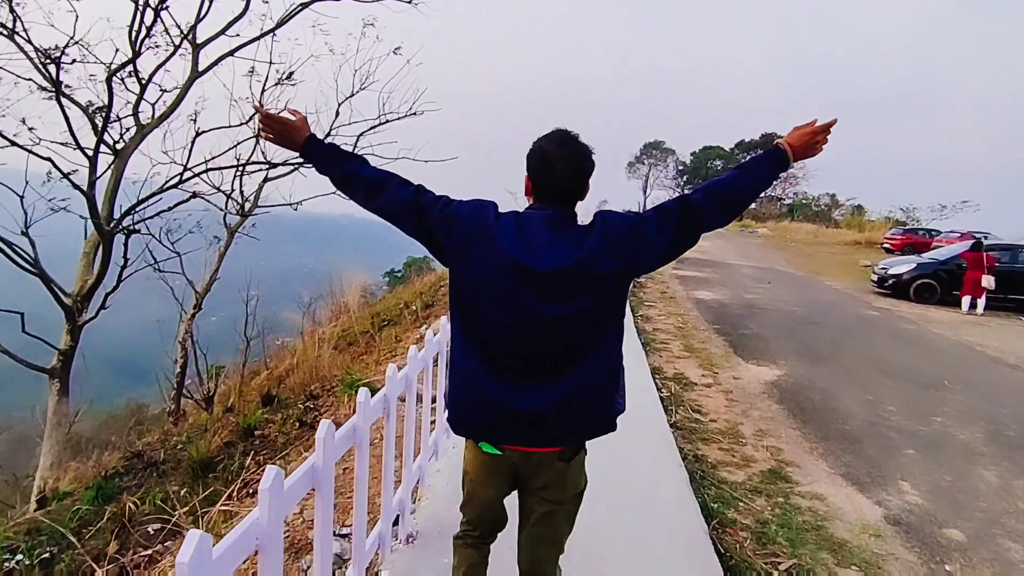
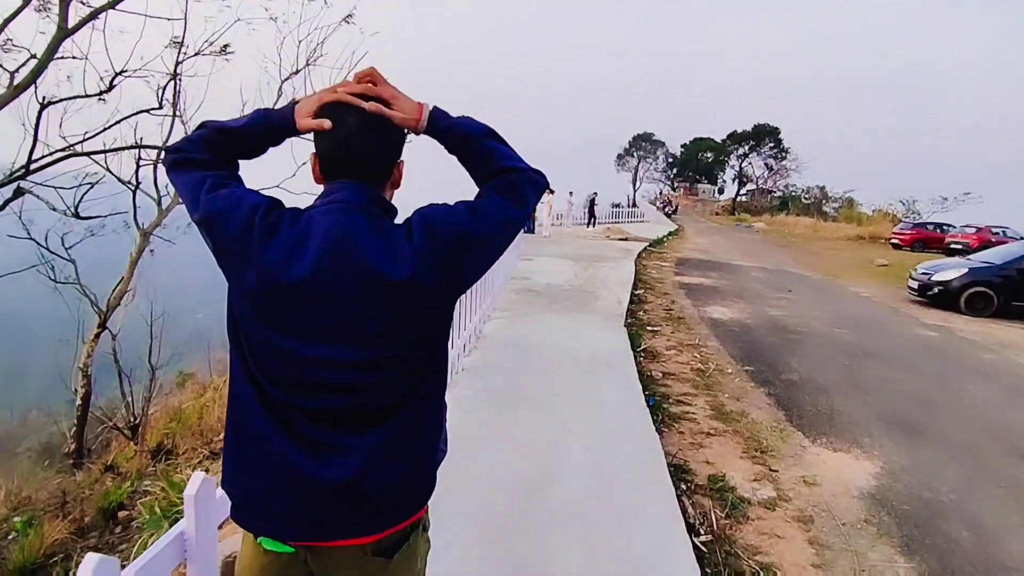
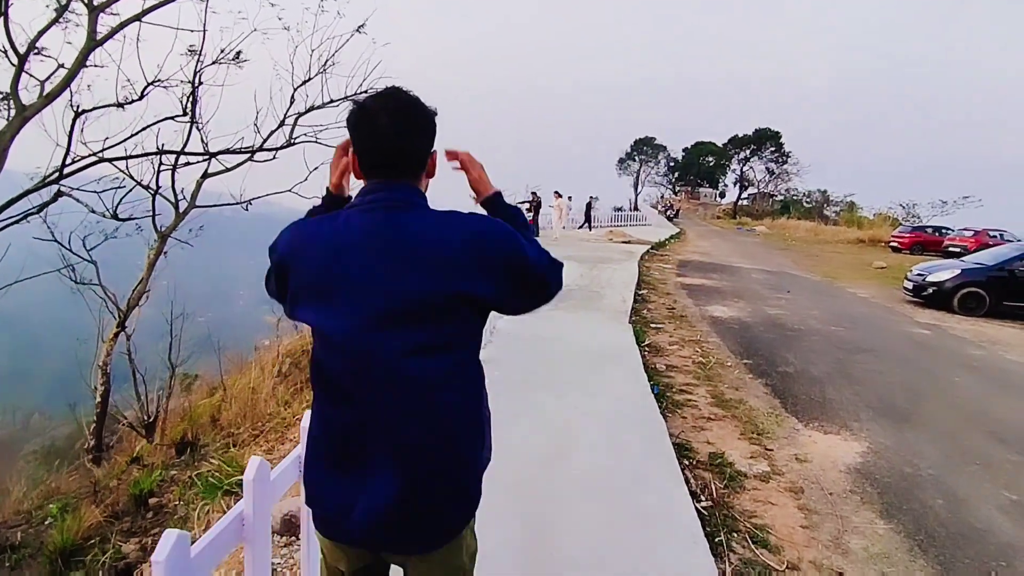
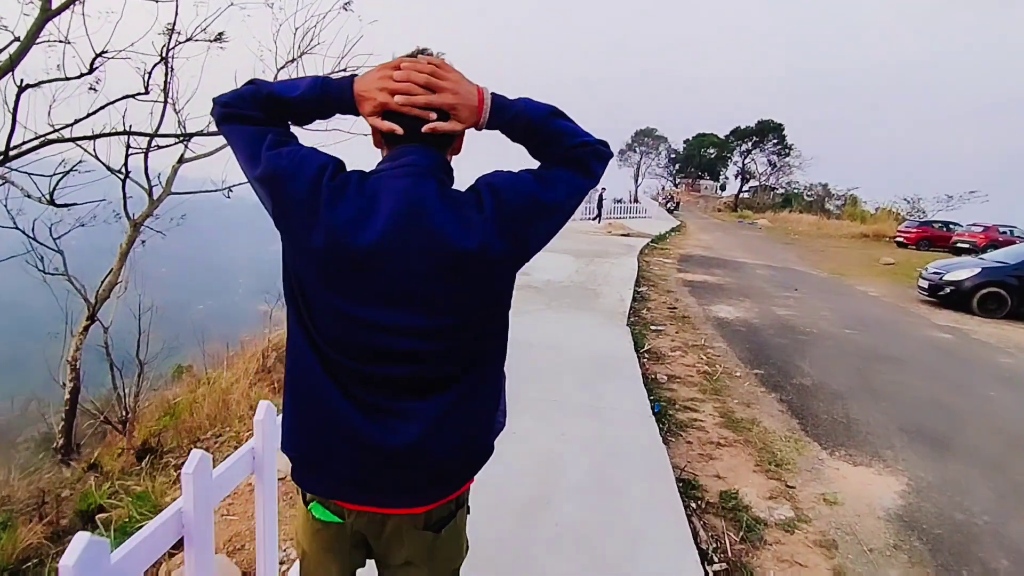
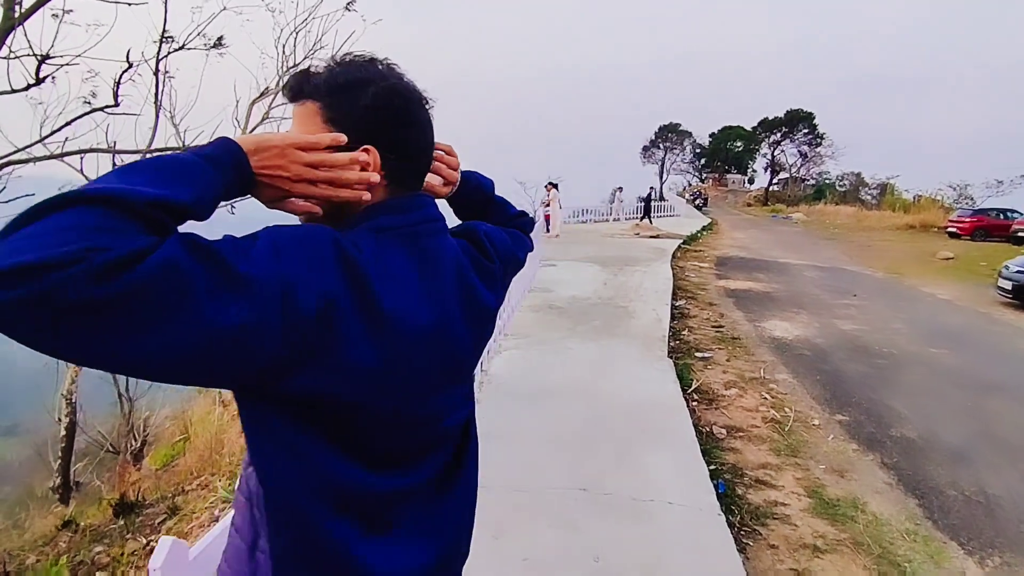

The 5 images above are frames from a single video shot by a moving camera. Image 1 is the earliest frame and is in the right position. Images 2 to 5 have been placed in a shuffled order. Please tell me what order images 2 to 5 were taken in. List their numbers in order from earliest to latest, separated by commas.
3, 2, 4, 5
